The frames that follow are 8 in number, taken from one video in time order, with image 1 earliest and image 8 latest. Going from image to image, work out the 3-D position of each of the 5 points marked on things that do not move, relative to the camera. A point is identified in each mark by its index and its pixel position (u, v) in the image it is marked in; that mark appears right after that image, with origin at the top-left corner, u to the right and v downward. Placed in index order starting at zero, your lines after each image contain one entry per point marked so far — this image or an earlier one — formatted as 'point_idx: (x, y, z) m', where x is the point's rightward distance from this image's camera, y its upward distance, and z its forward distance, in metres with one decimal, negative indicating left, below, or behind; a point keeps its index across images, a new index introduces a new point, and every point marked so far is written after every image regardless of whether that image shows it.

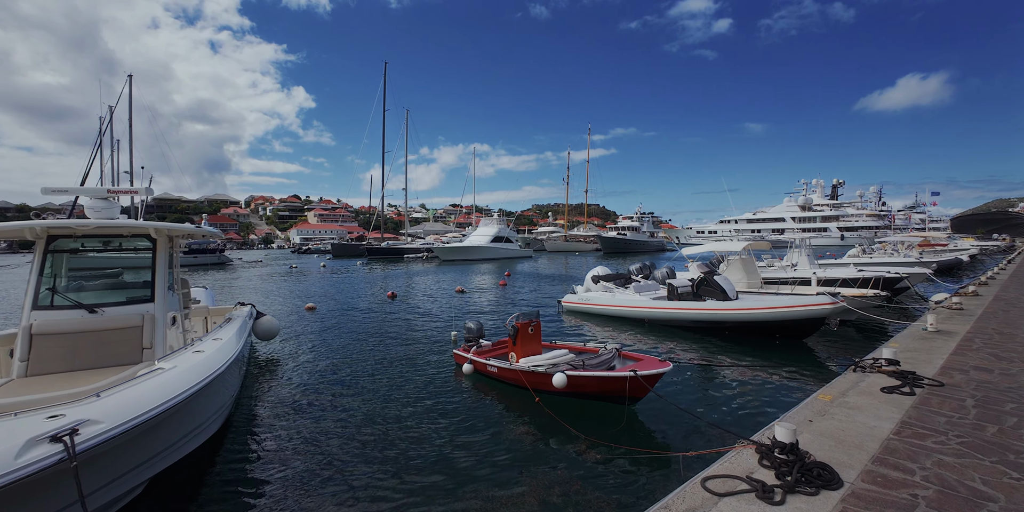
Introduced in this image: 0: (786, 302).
0: (+8.1, -1.3, +12.9) m
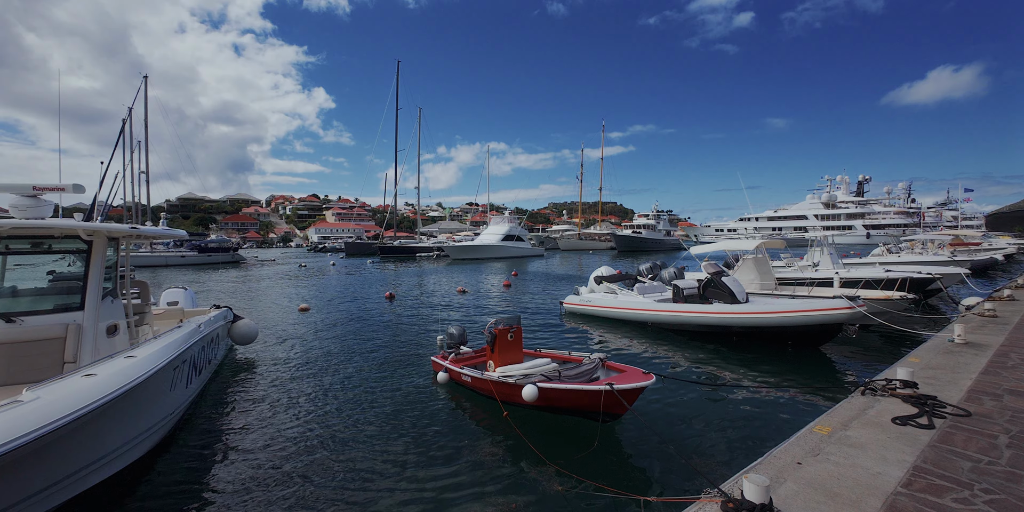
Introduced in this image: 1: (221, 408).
0: (+7.8, -1.3, +11.9) m
1: (-5.8, -3.0, +8.7) m
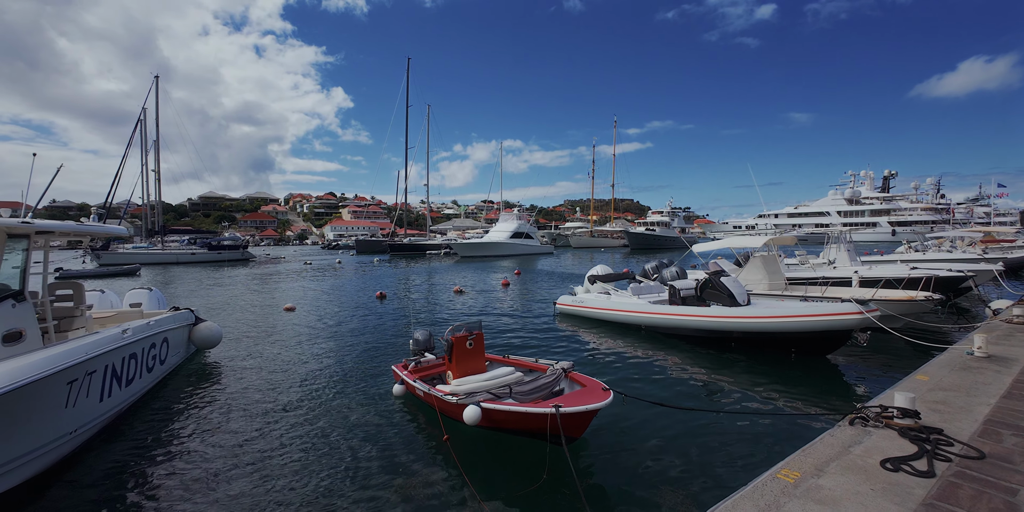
0: (+7.1, -1.3, +10.8) m
1: (-6.5, -3.0, +8.1) m
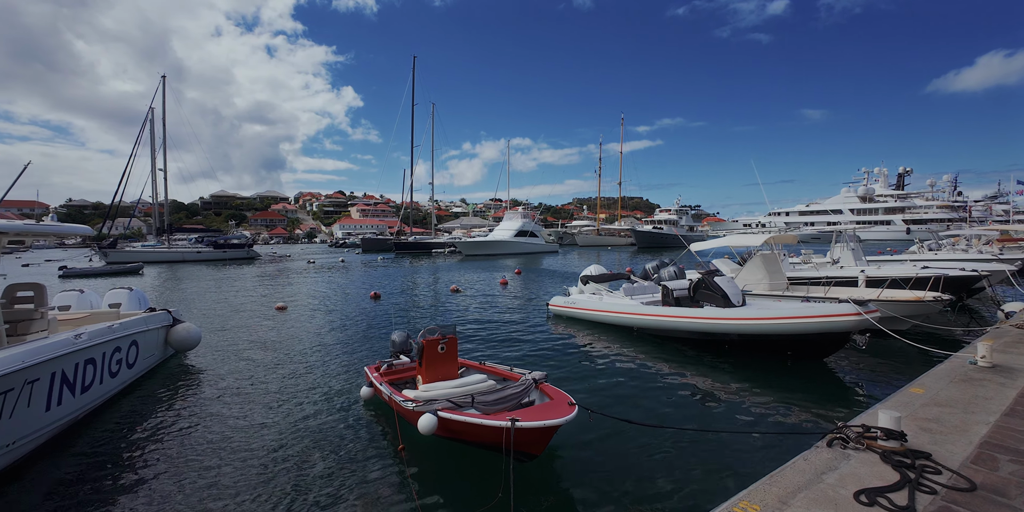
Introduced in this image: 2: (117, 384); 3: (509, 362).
0: (+6.7, -1.3, +10.3) m
1: (-7.0, -3.0, +7.8) m
2: (-7.8, -2.5, +8.5) m
3: (-0.2, -2.7, +11.3) m
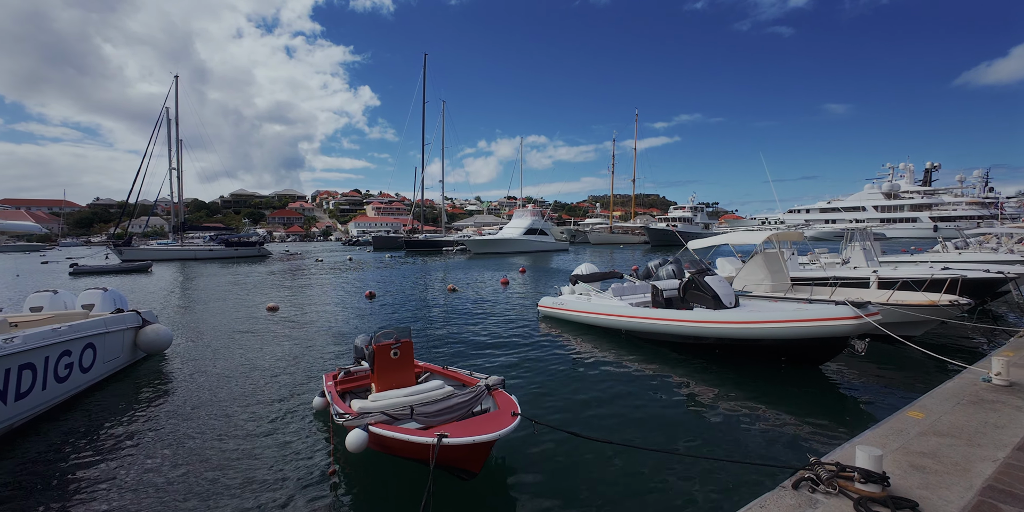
0: (+6.1, -1.3, +9.5) m
1: (-7.6, -3.0, +7.5) m
2: (-8.4, -2.5, +8.2) m
3: (-0.7, -2.7, +10.7) m
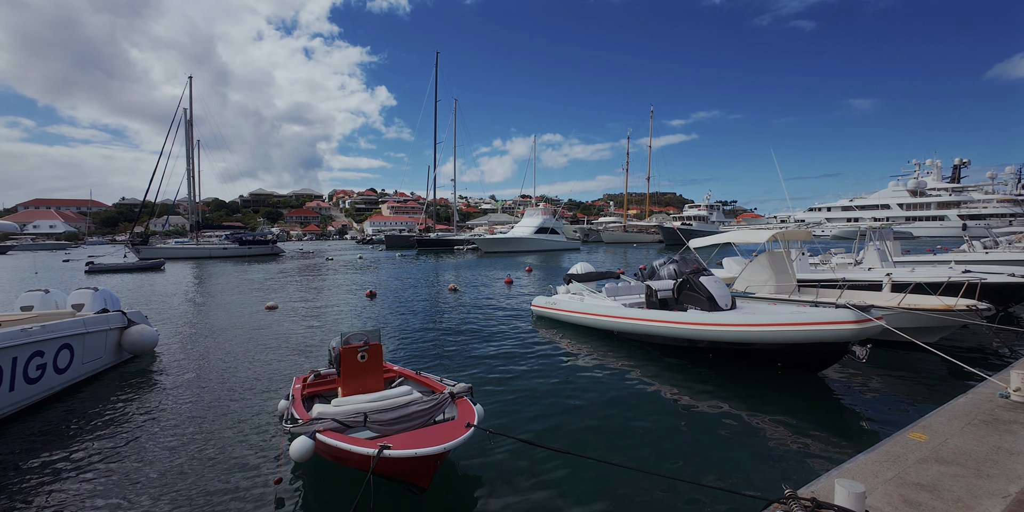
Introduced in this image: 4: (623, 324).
0: (+5.8, -1.3, +8.9) m
1: (-8.0, -3.0, +7.4) m
2: (-8.7, -2.5, +8.0) m
3: (-0.9, -2.7, +10.4) m
4: (+2.9, -1.8, +11.1) m
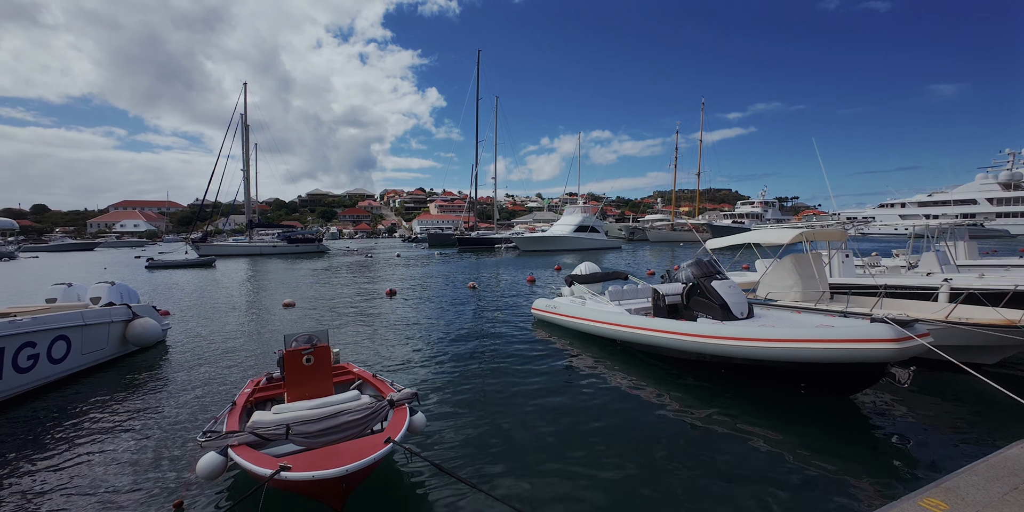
0: (+5.4, -1.4, +7.6) m
1: (-8.5, -2.9, +7.5) m
2: (-9.2, -2.4, +8.3) m
3: (-1.2, -2.7, +9.8) m
4: (+2.8, -1.8, +10.1) m
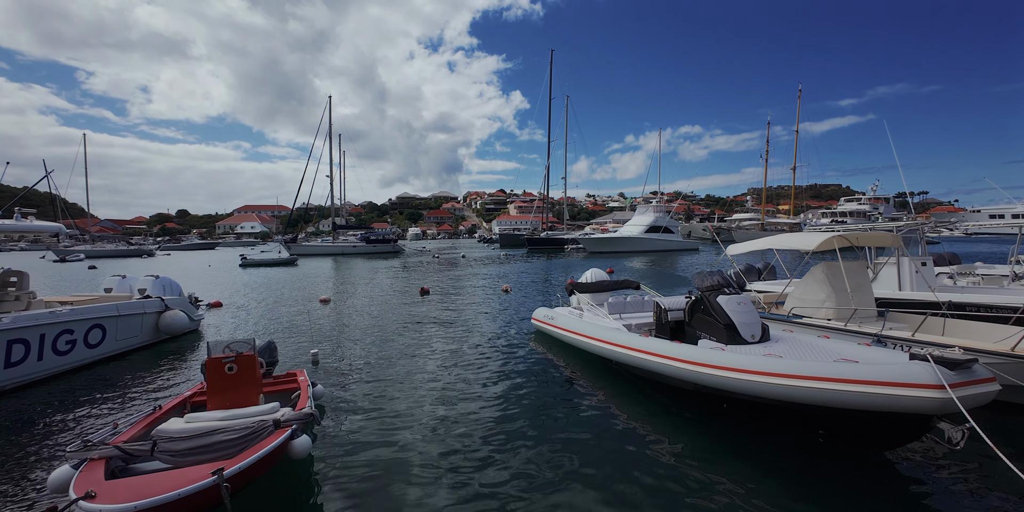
0: (+4.6, -1.5, +6.0) m
1: (-9.1, -2.9, +8.5) m
2: (-9.6, -2.4, +9.3) m
3: (-1.5, -2.8, +9.3) m
4: (+2.4, -1.9, +8.9) m
